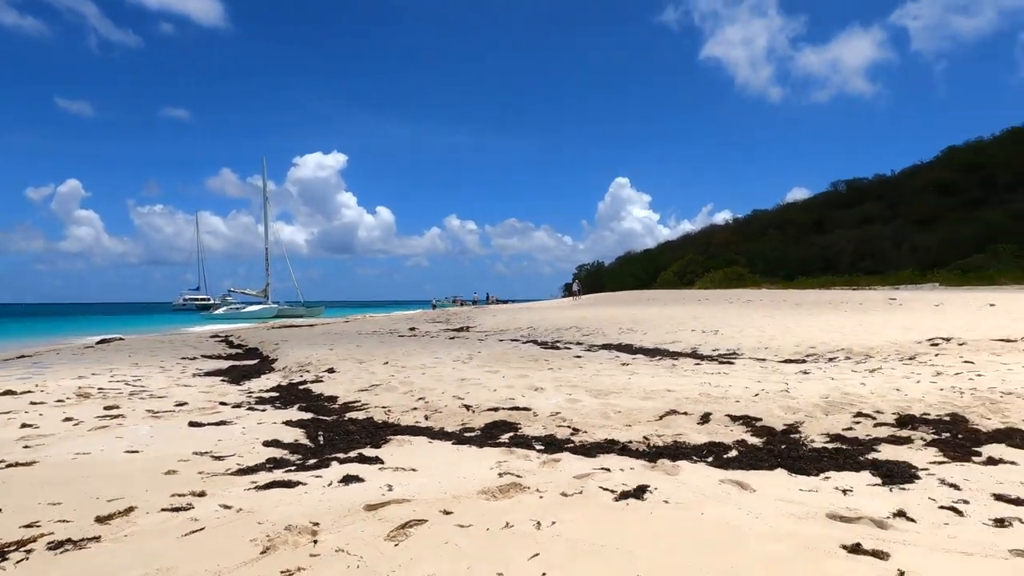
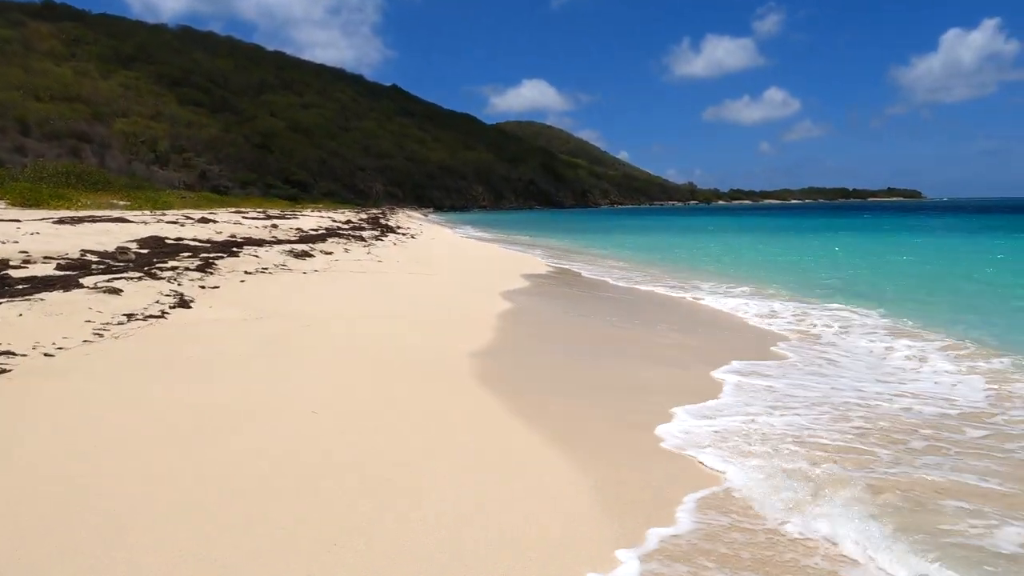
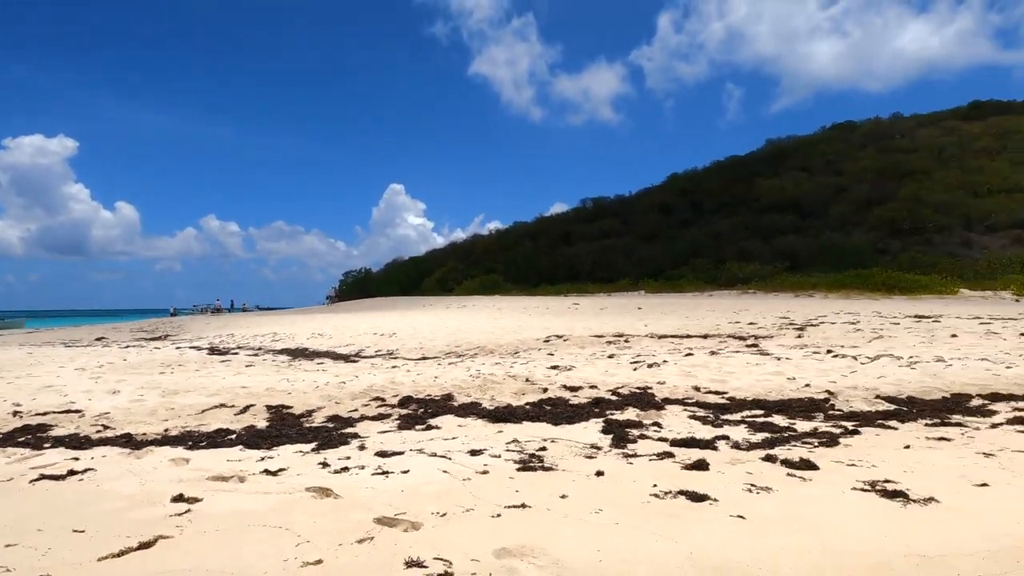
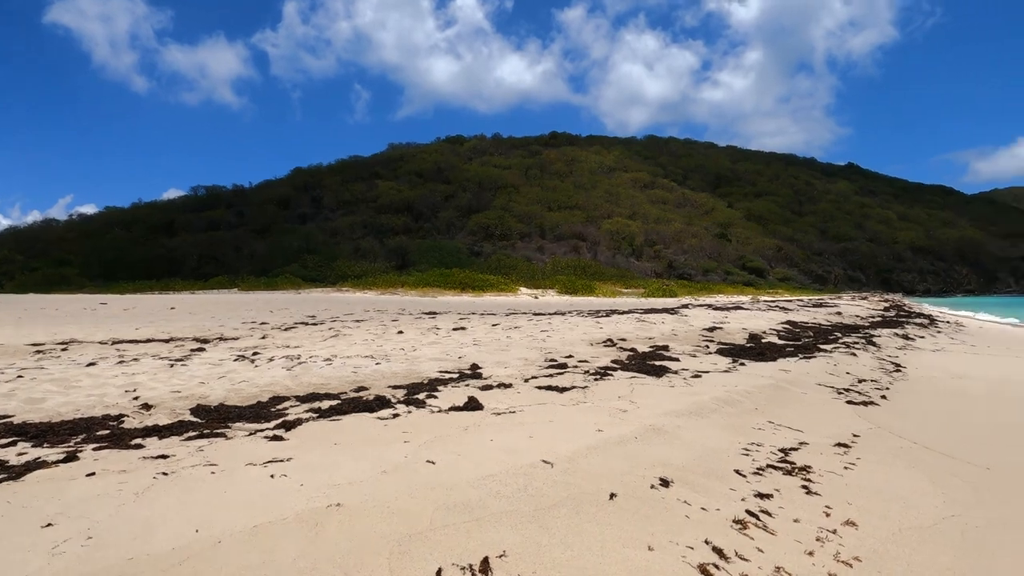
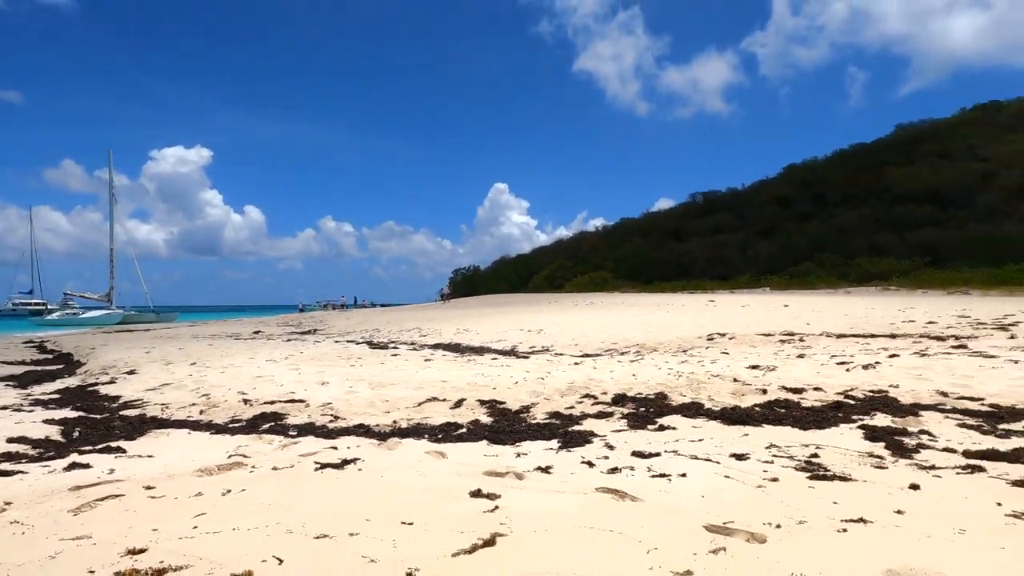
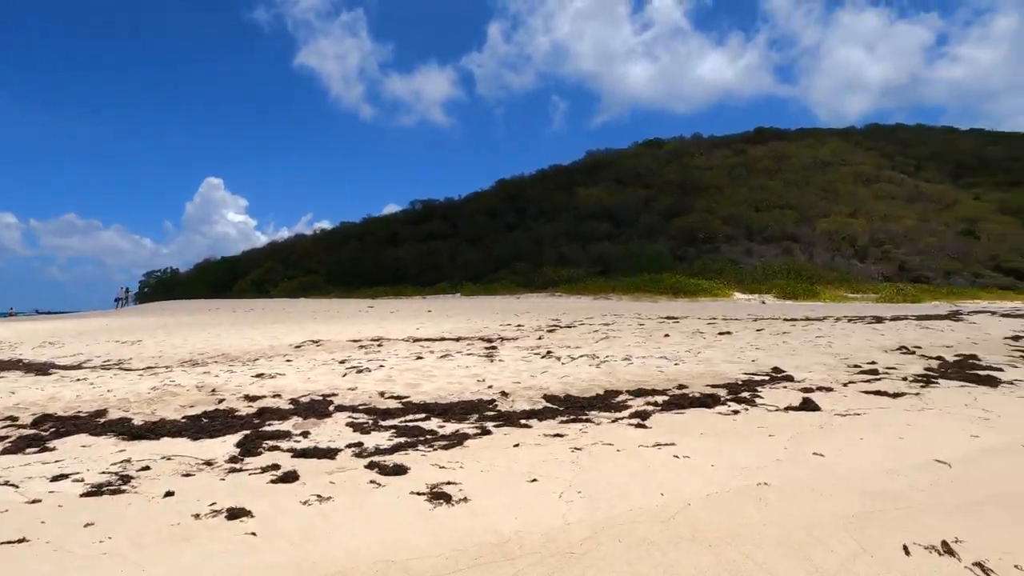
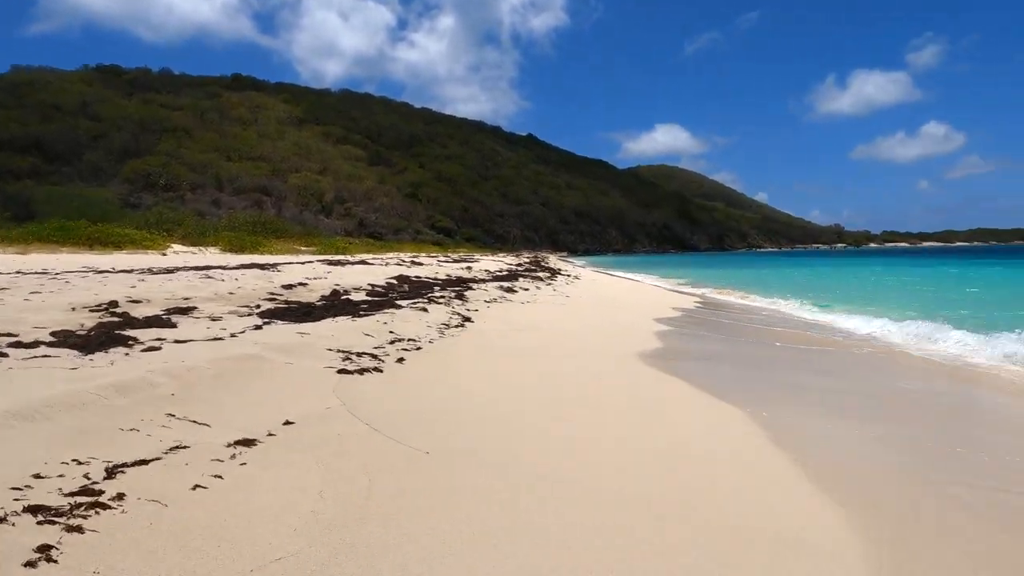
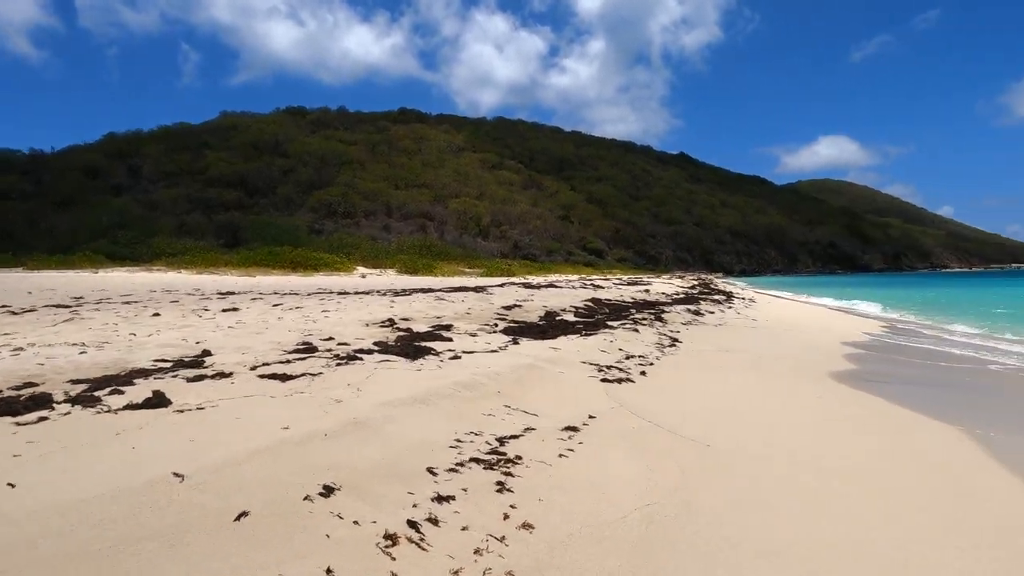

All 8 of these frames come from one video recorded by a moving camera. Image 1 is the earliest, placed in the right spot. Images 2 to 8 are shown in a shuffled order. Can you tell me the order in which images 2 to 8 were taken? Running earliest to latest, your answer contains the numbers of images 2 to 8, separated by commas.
5, 3, 6, 4, 8, 7, 2
